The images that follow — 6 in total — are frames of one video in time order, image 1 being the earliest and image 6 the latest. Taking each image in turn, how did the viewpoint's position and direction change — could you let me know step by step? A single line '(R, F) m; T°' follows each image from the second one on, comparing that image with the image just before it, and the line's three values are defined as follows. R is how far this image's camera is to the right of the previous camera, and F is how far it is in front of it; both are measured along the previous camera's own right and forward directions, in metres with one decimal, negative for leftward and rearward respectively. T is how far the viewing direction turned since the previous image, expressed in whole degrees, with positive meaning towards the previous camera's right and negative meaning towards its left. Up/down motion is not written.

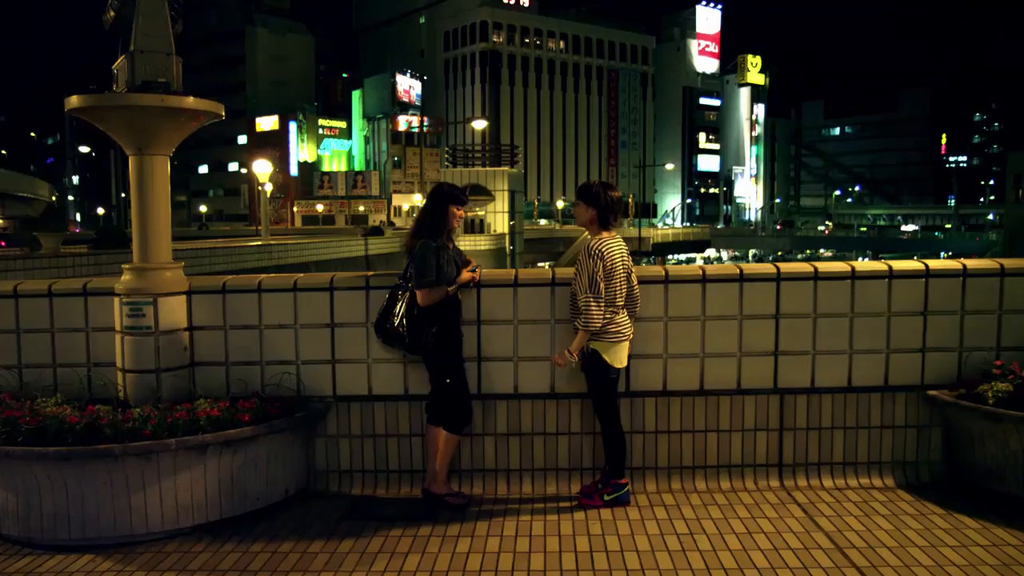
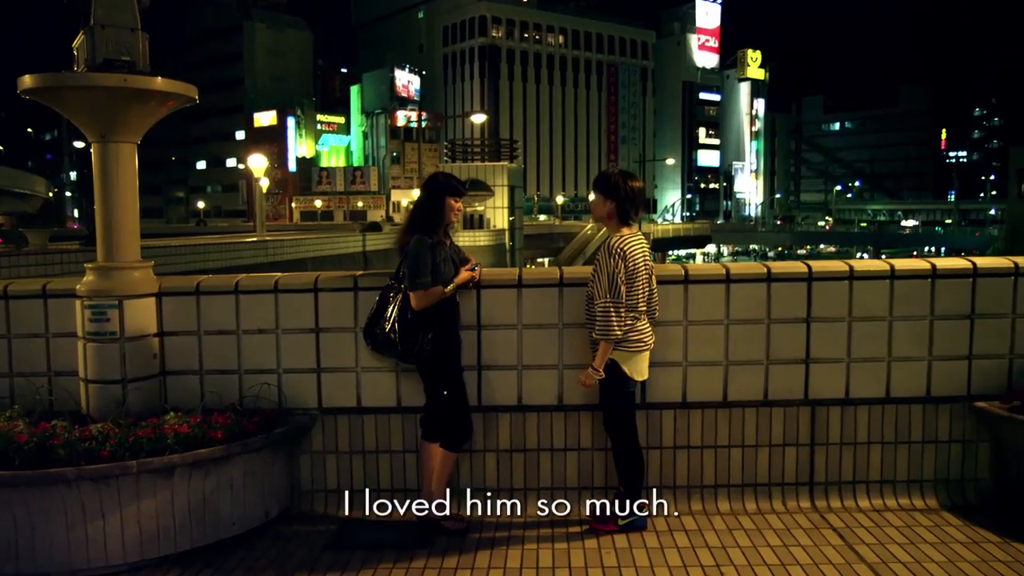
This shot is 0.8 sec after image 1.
(0.0, +0.5) m; 0°
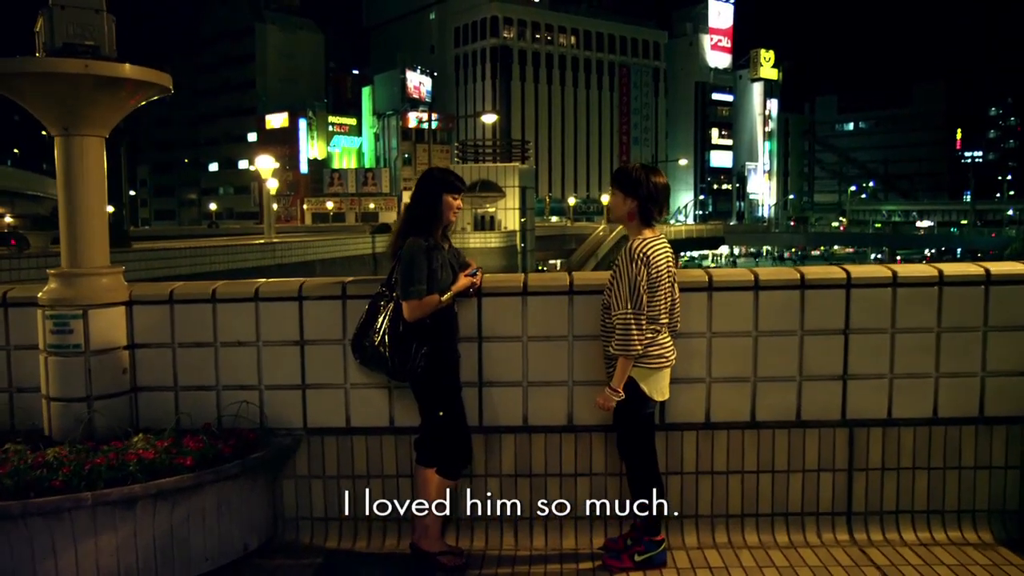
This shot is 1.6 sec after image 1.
(0.0, +0.4) m; -1°
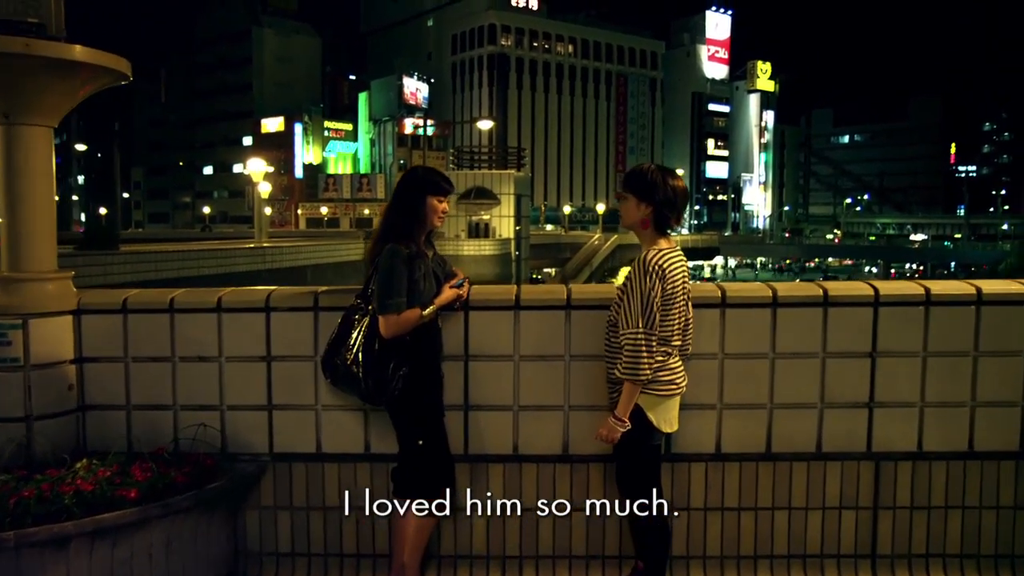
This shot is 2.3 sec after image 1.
(0.0, +0.4) m; 0°
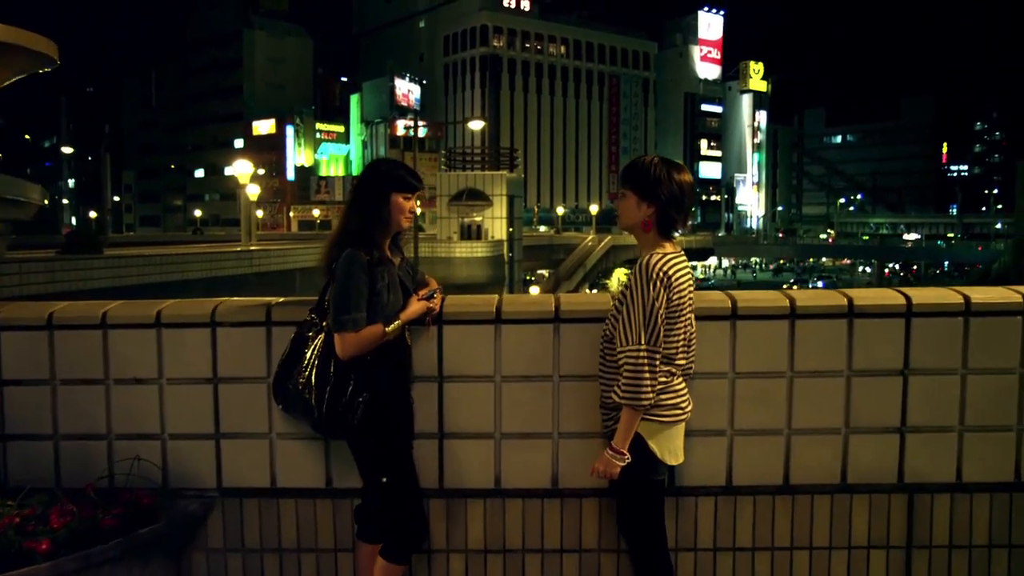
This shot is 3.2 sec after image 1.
(0.0, +0.4) m; 0°
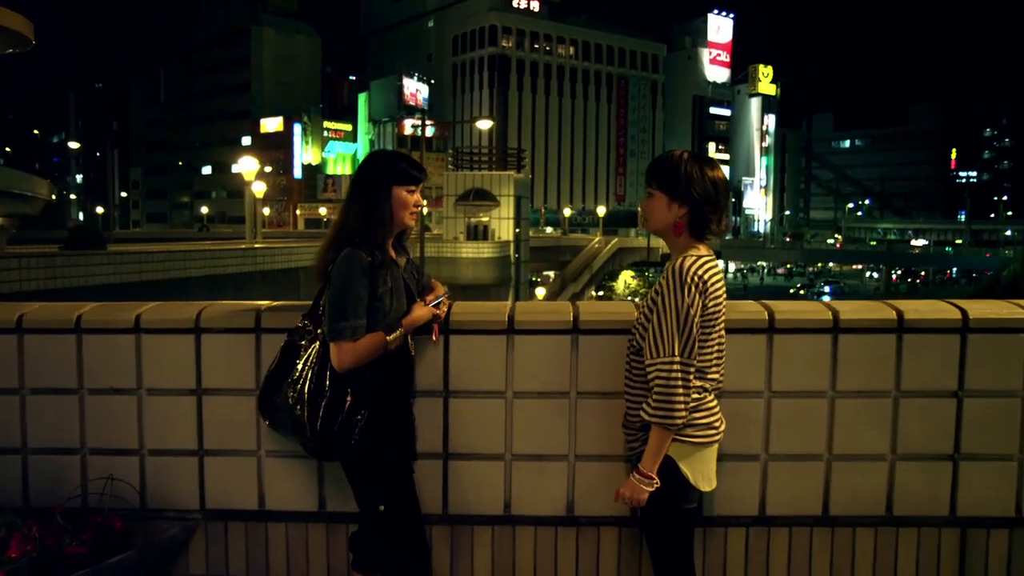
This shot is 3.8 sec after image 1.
(0.0, +0.3) m; 0°
